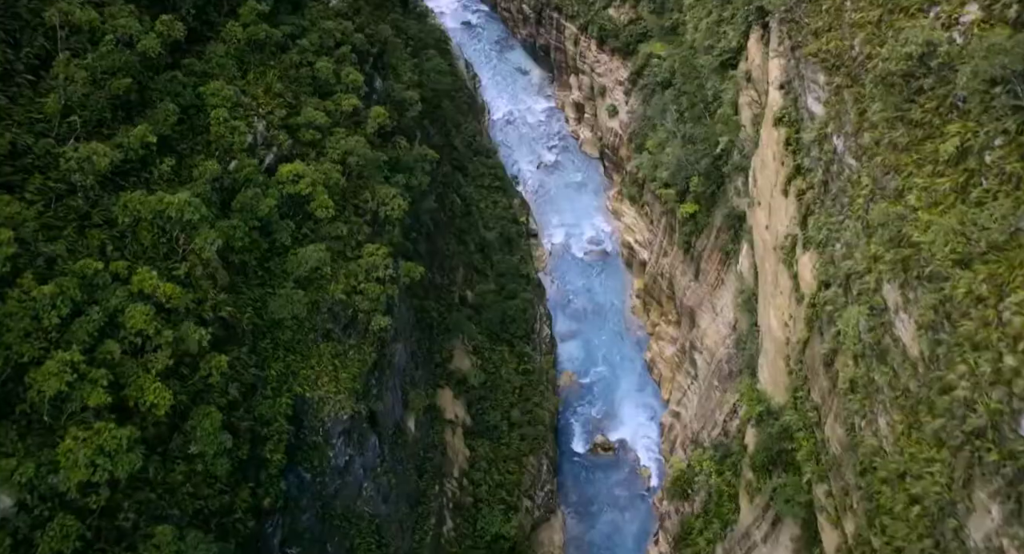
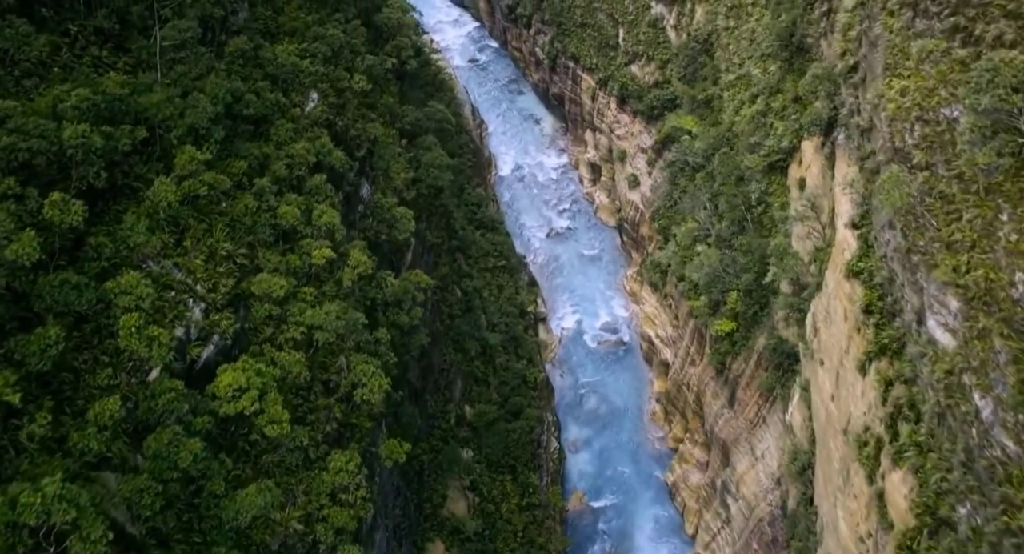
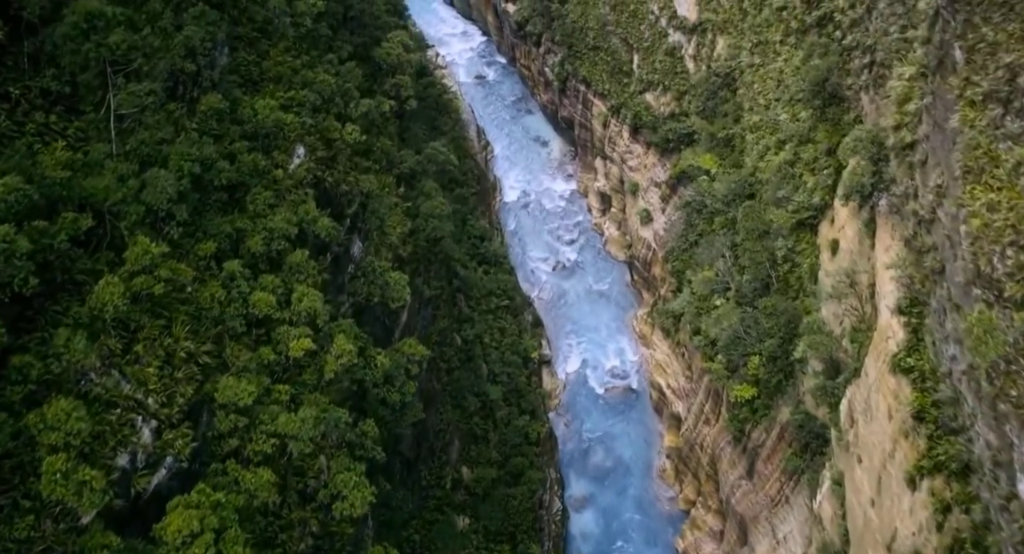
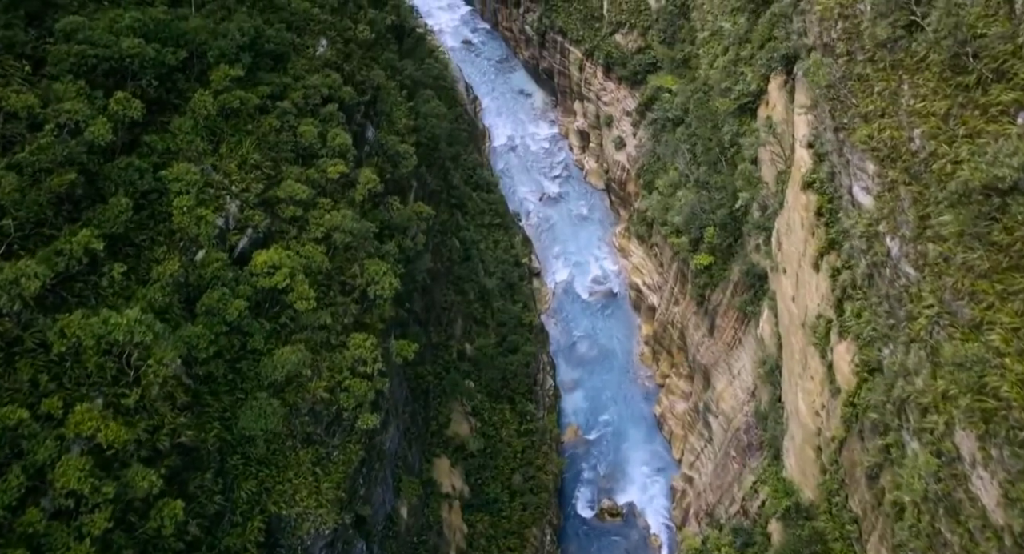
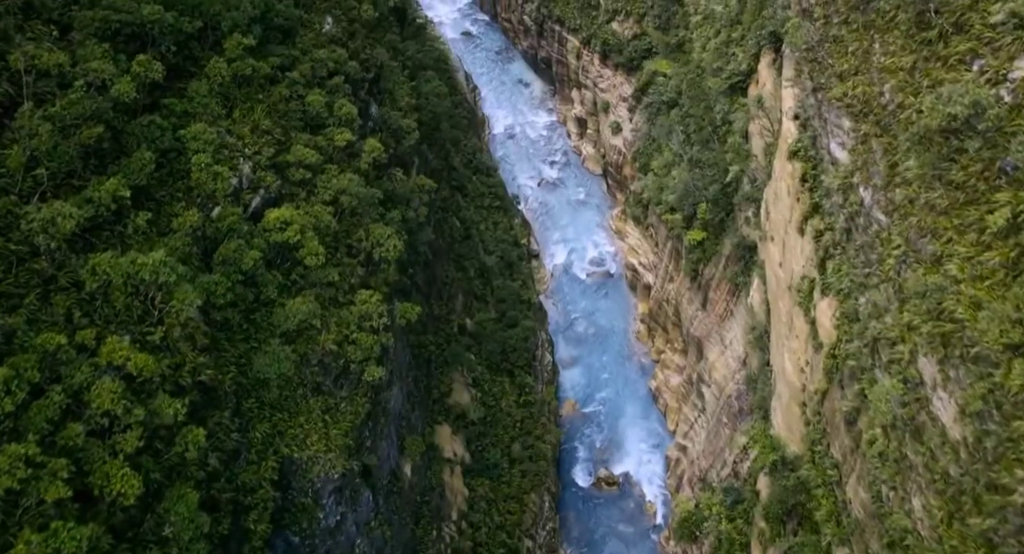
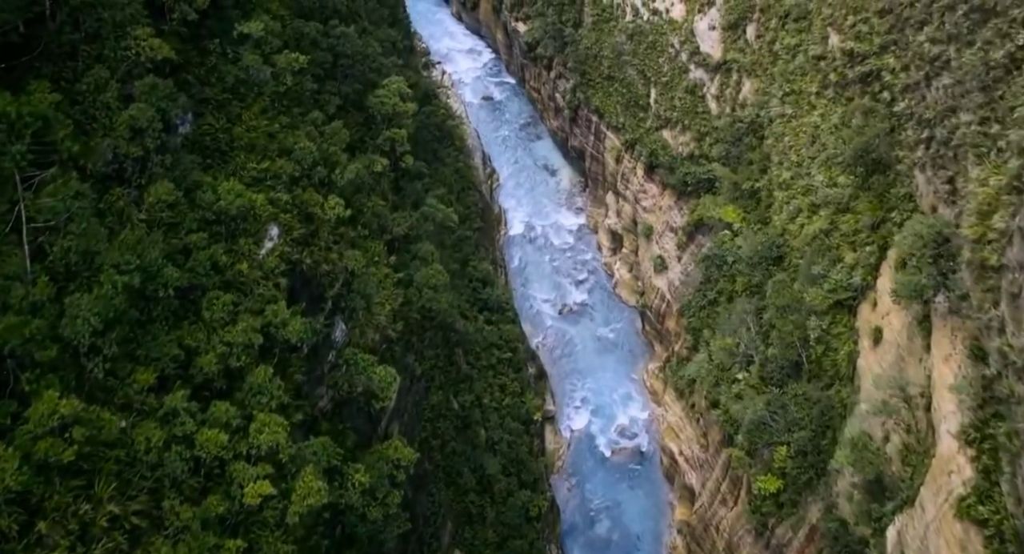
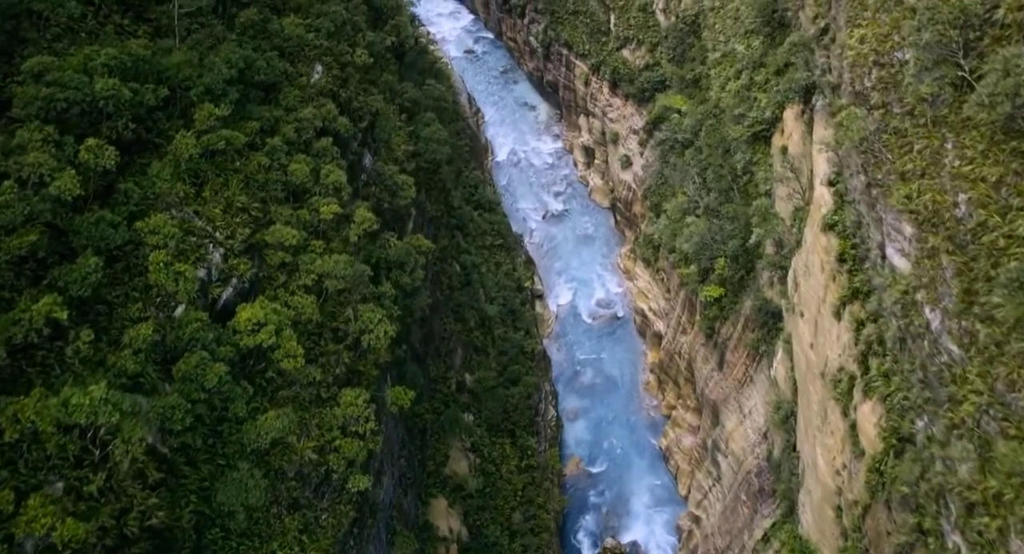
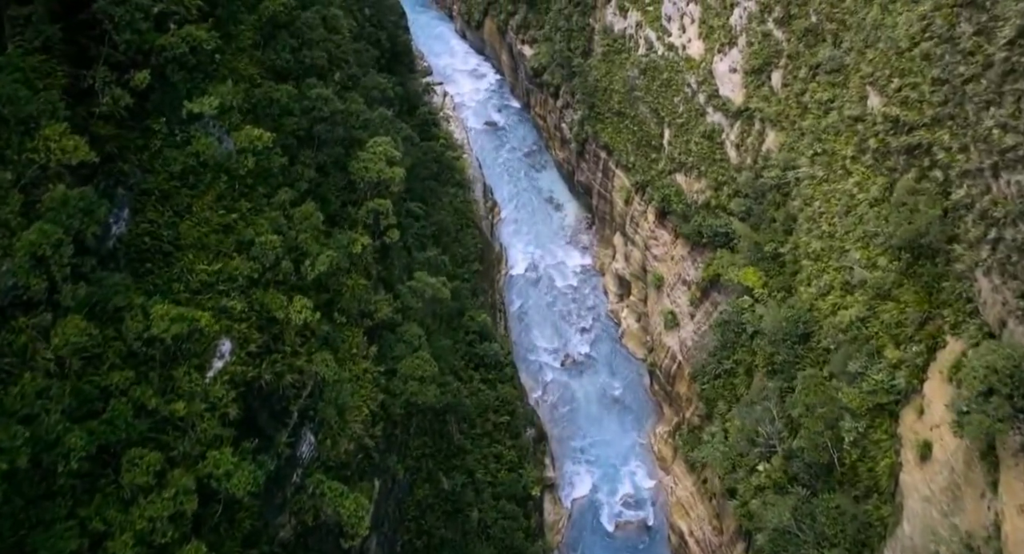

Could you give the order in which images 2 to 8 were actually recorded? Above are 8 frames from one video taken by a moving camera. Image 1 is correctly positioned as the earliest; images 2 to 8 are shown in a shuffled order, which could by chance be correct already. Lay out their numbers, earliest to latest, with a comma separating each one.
5, 4, 7, 2, 3, 6, 8
